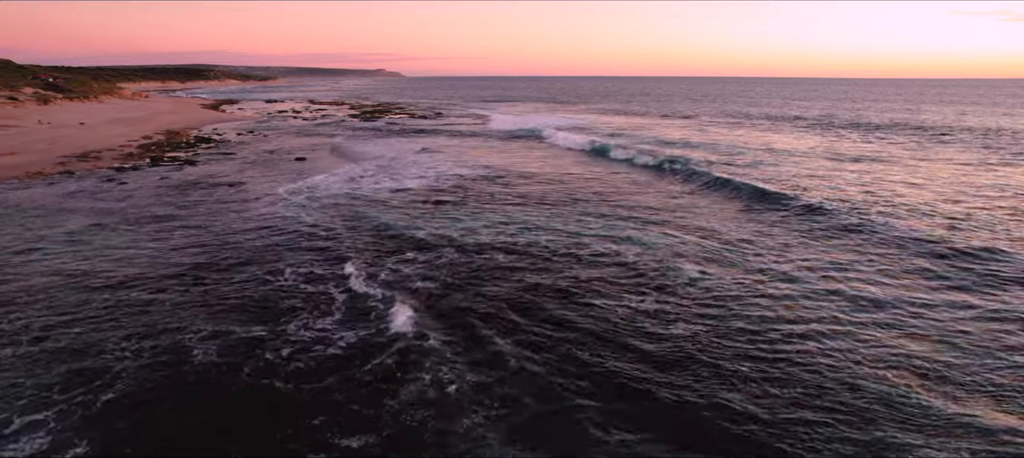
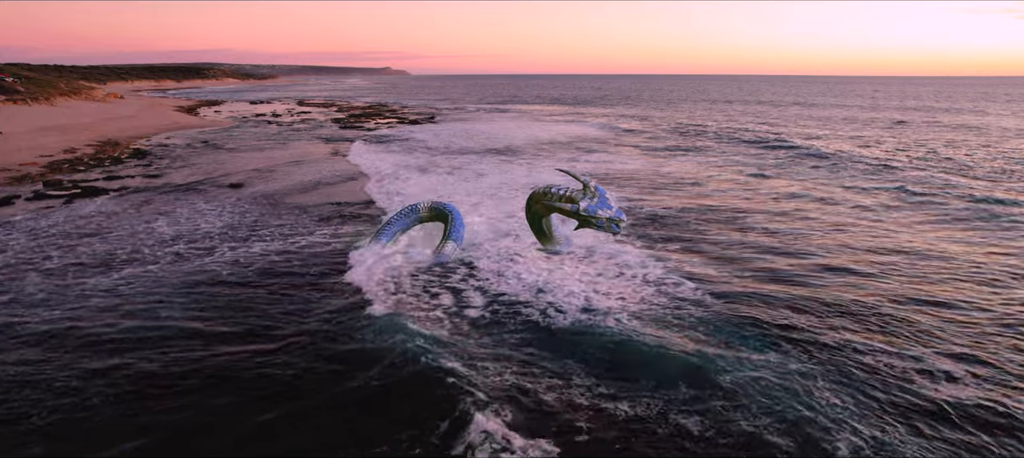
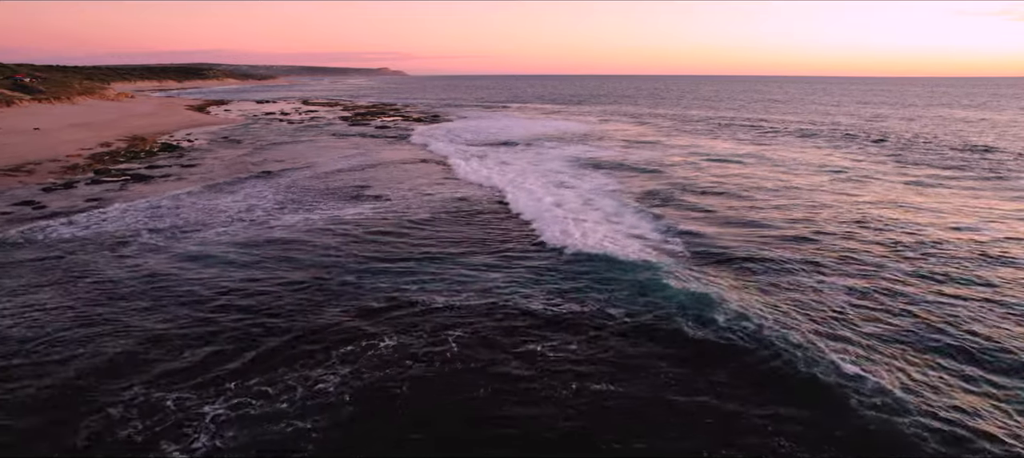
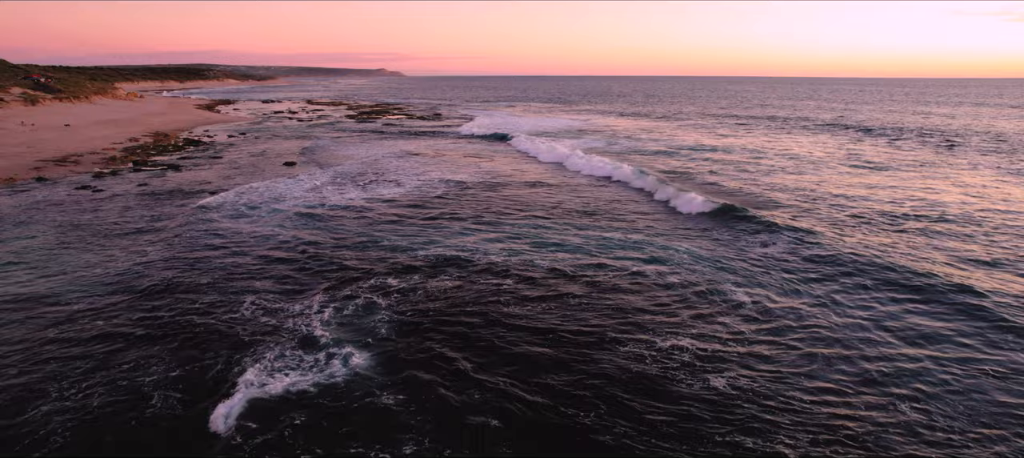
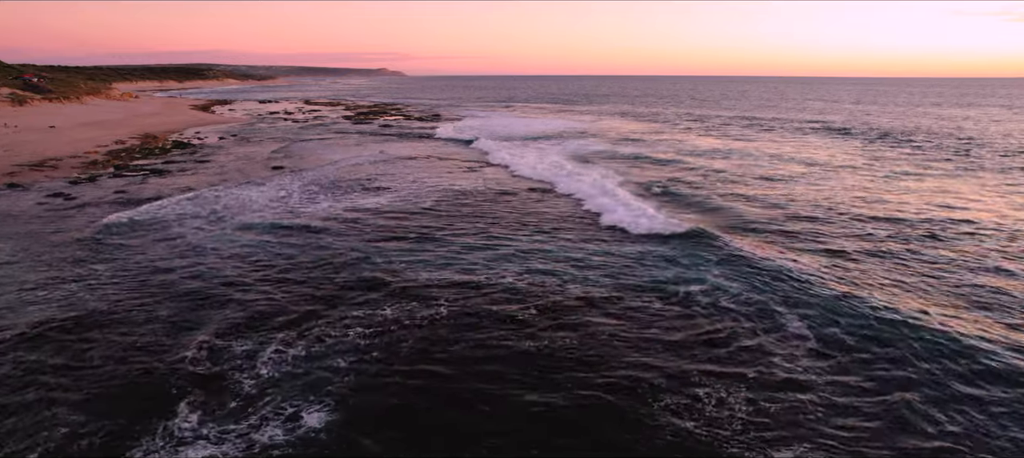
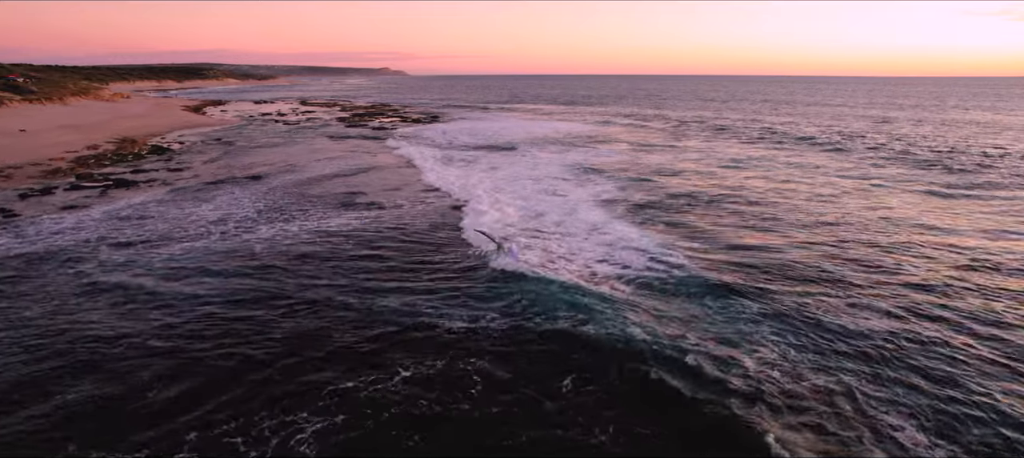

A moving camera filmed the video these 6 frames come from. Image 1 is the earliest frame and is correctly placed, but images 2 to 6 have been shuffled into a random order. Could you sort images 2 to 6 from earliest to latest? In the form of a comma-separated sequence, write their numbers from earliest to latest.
4, 5, 3, 6, 2
